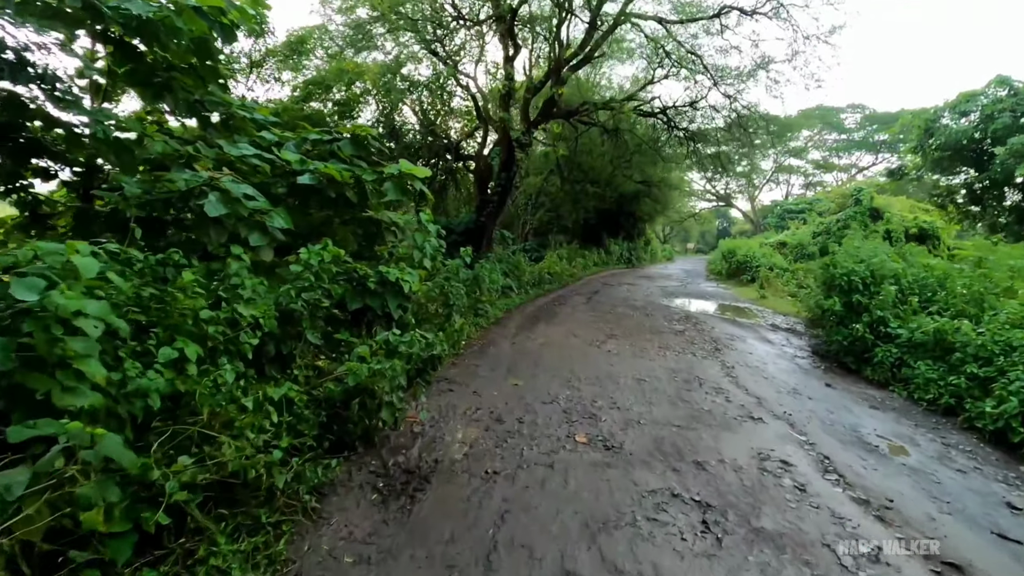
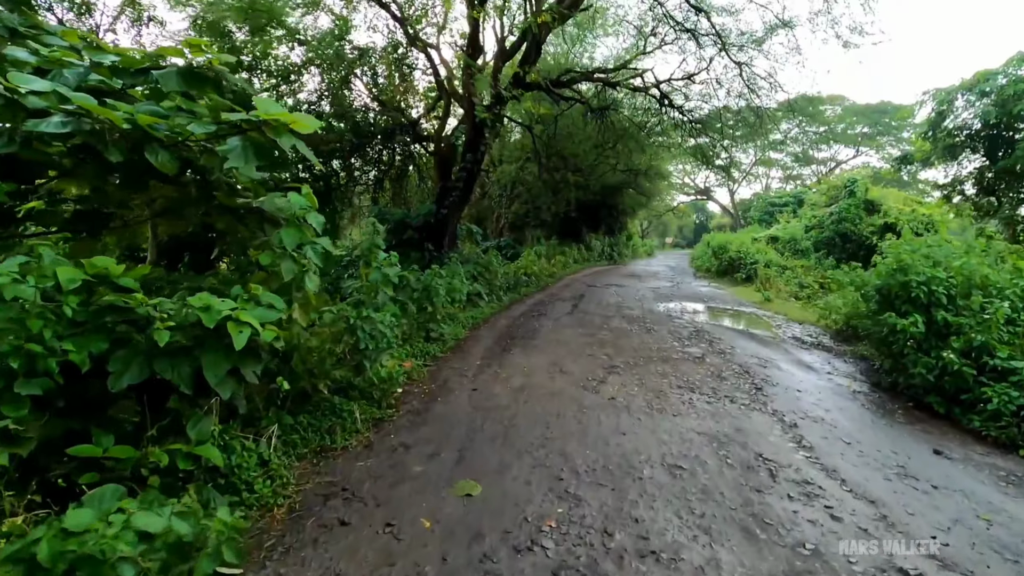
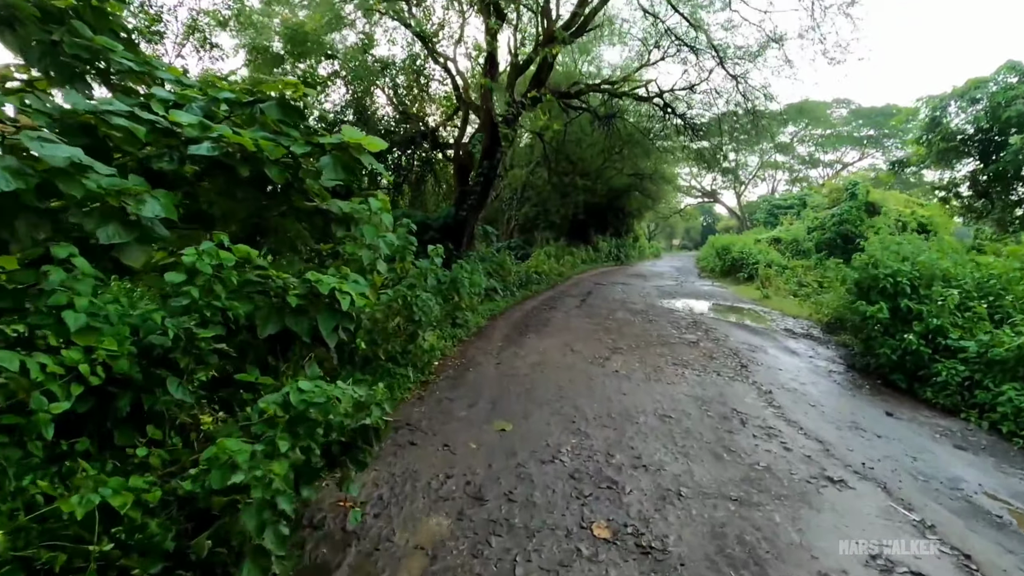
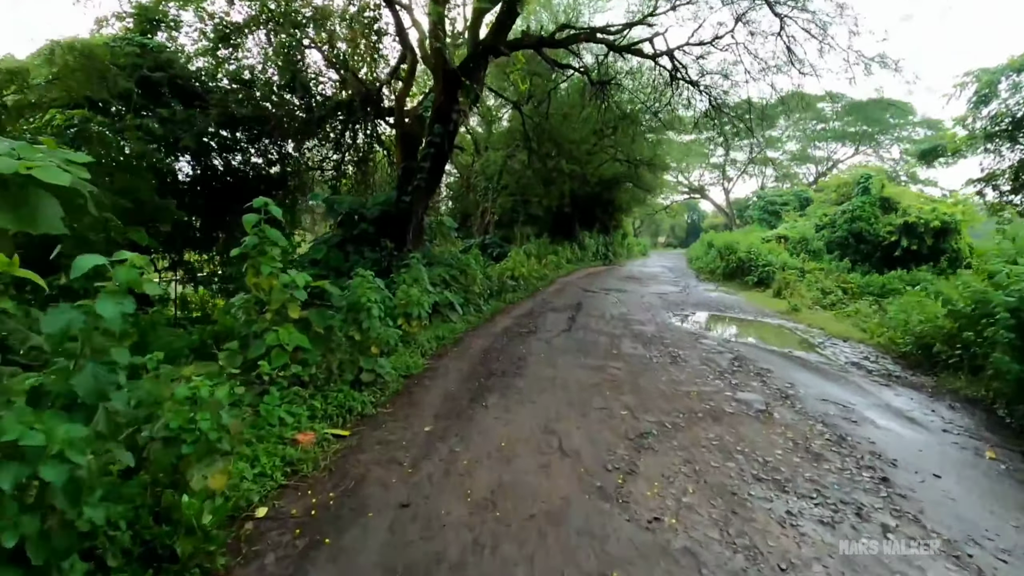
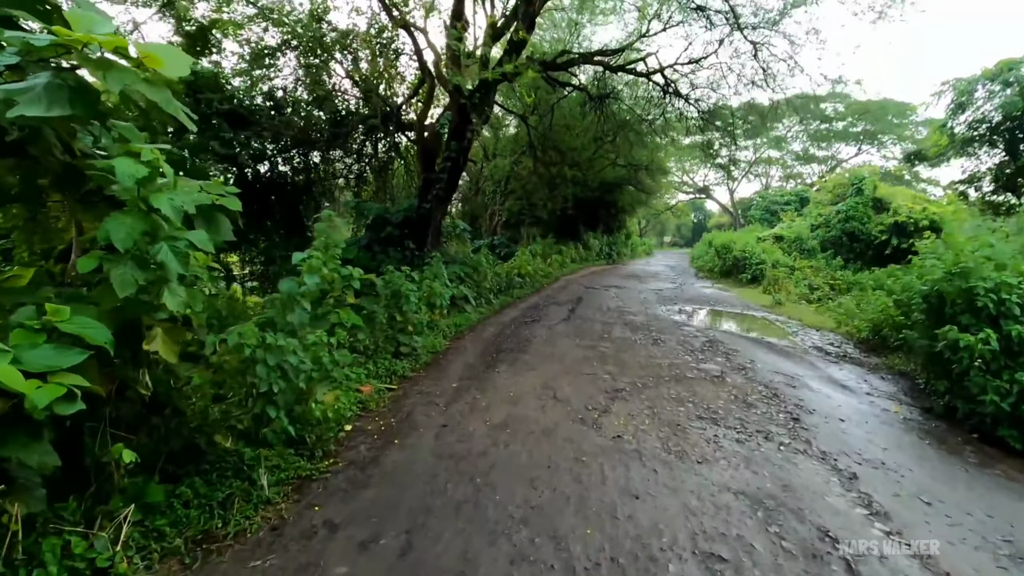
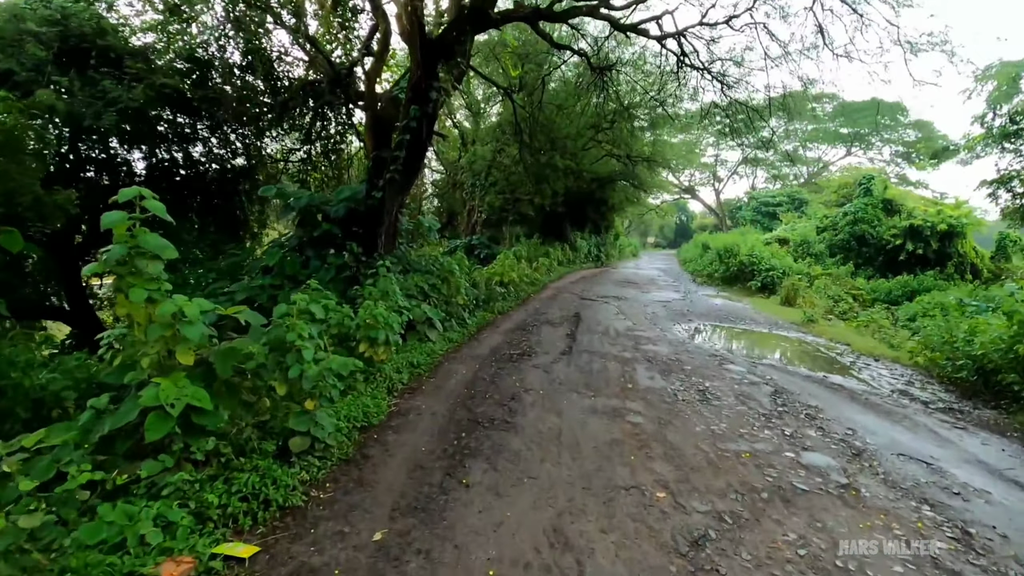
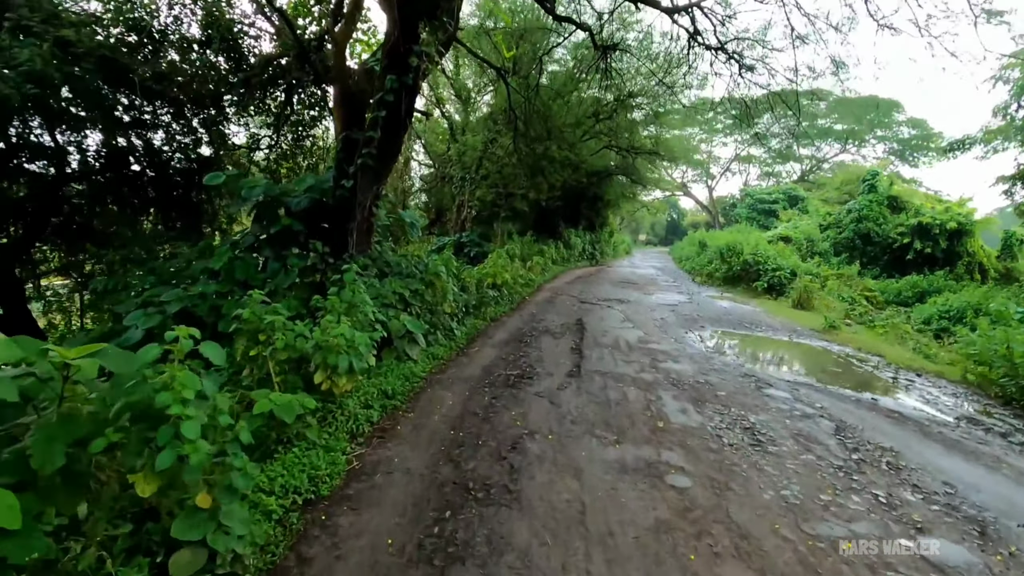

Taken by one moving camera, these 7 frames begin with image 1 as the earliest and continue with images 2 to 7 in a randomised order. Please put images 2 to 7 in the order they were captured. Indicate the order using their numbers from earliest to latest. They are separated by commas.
3, 2, 5, 4, 6, 7
